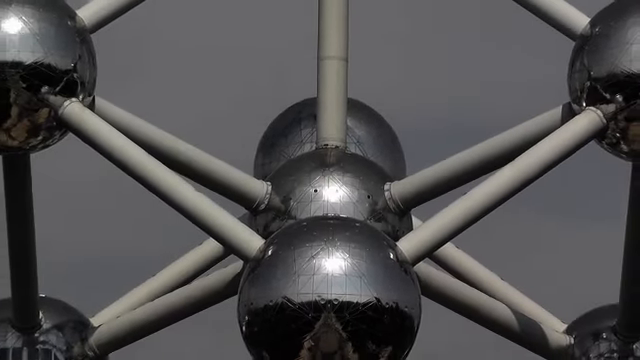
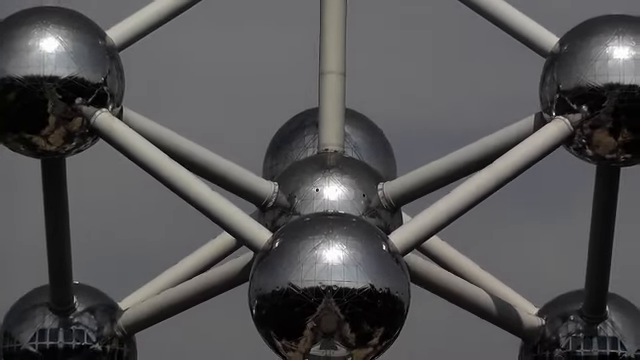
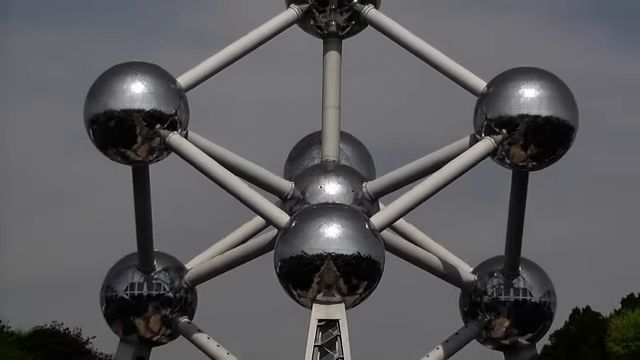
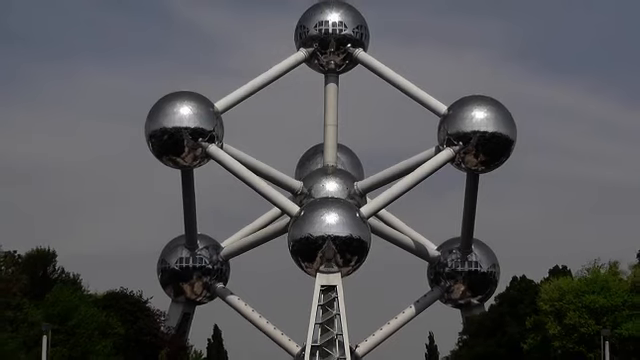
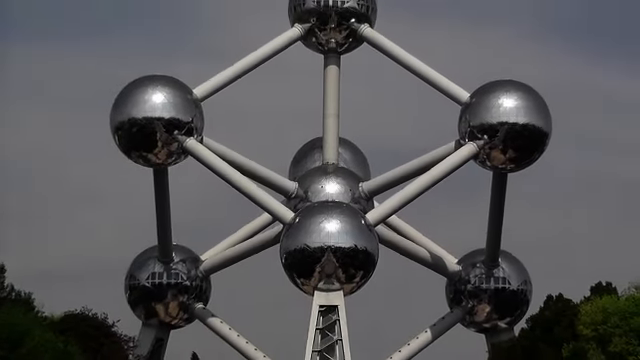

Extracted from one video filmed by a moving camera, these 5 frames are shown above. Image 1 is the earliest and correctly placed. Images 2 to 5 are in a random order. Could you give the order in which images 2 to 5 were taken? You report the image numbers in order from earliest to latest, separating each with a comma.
2, 3, 5, 4
